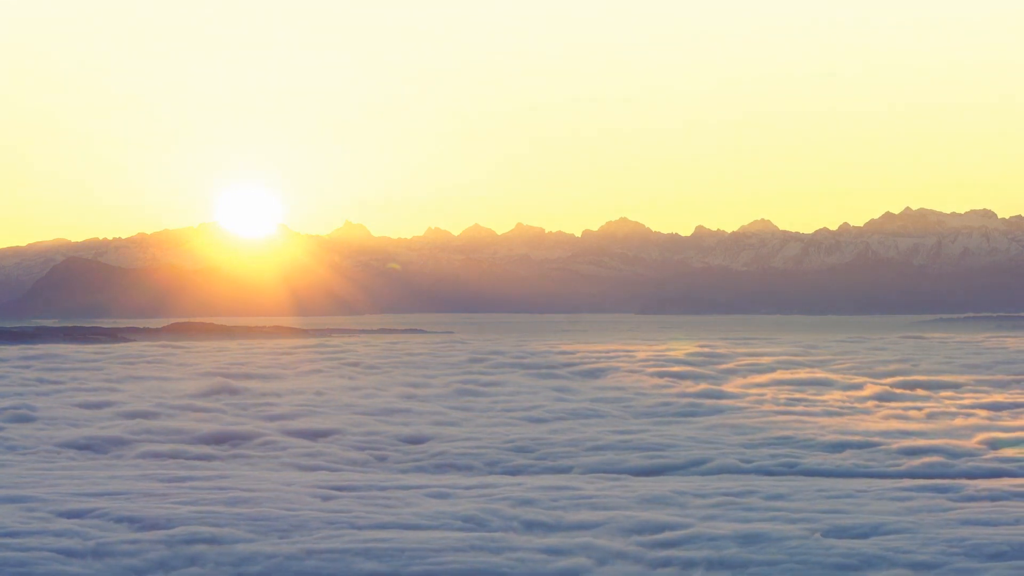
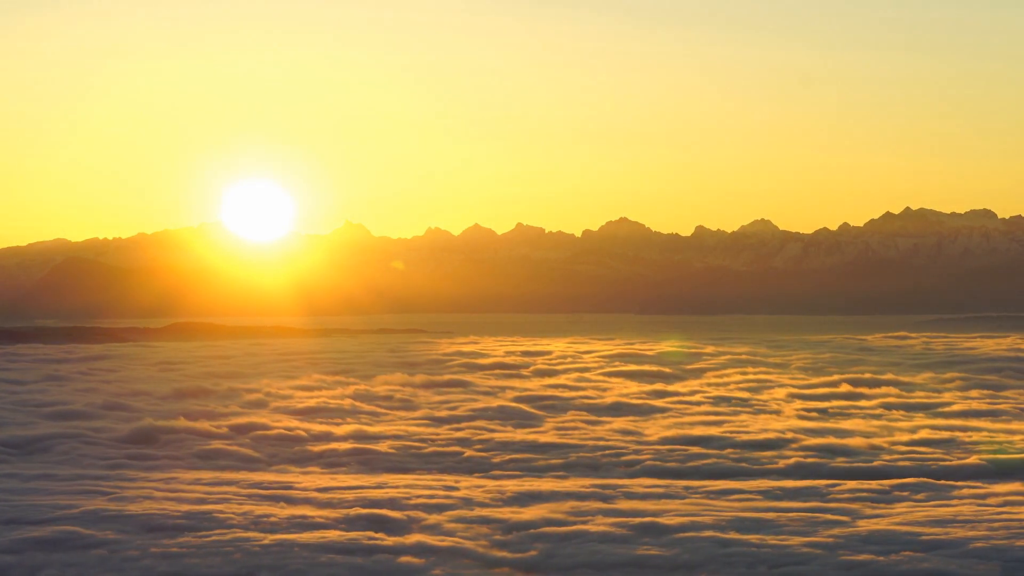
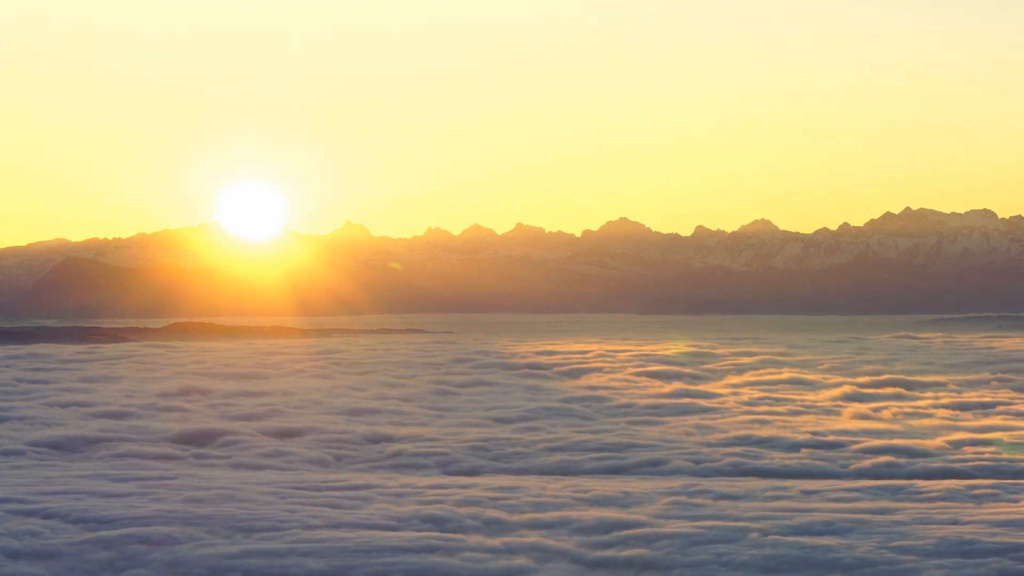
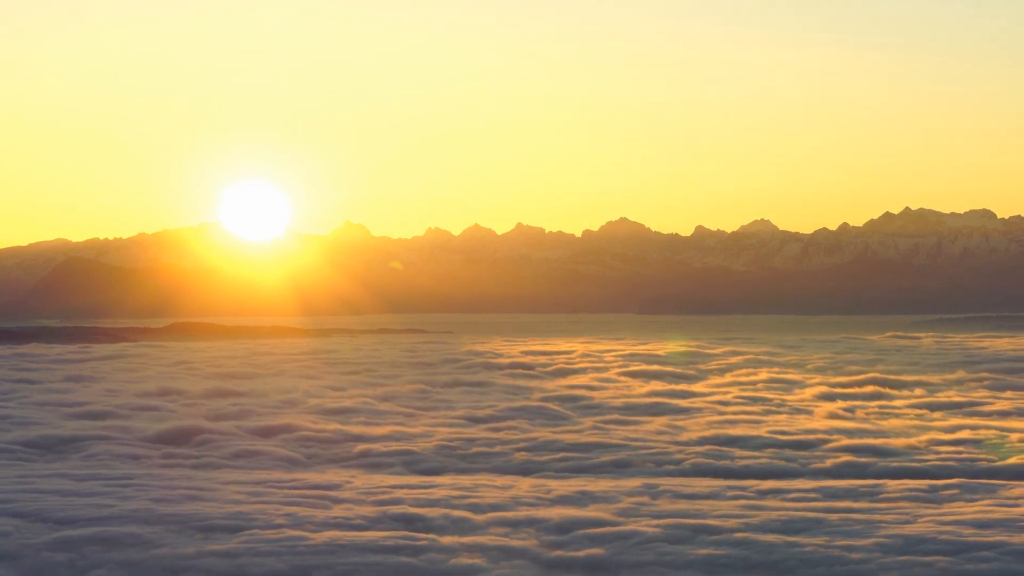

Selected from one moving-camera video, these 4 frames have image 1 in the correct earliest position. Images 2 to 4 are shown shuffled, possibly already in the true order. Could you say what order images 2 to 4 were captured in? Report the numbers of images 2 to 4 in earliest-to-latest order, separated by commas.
3, 4, 2
